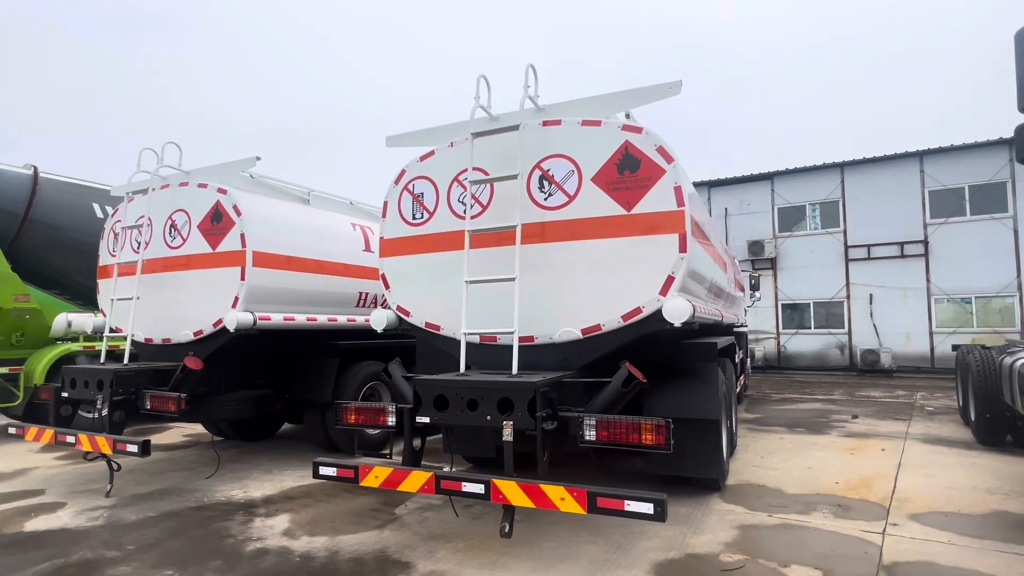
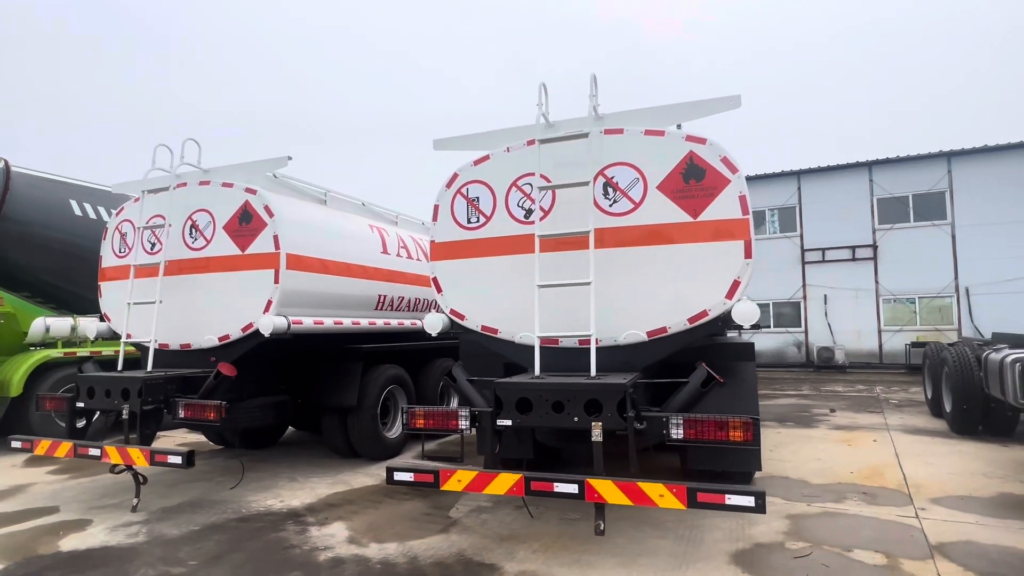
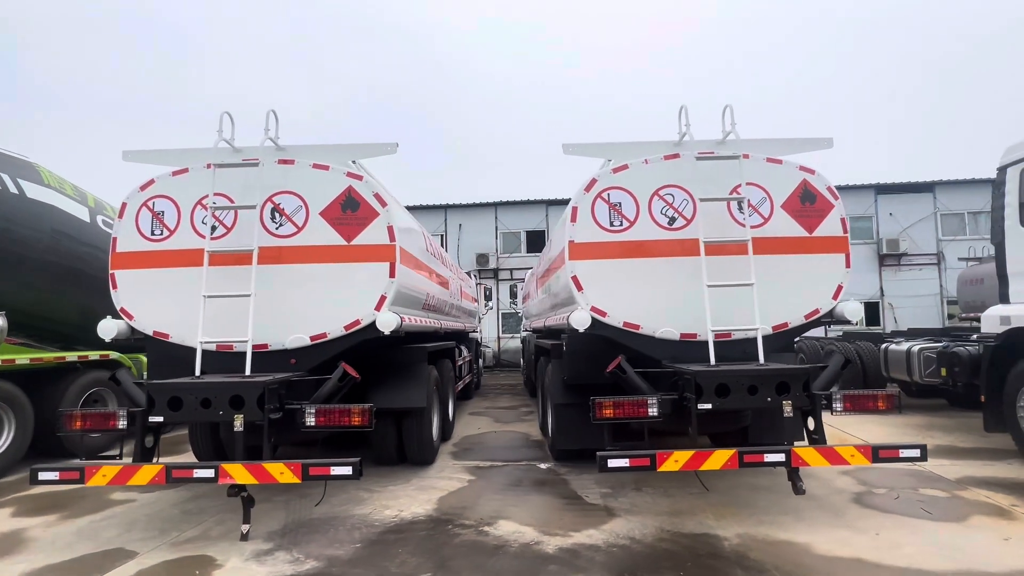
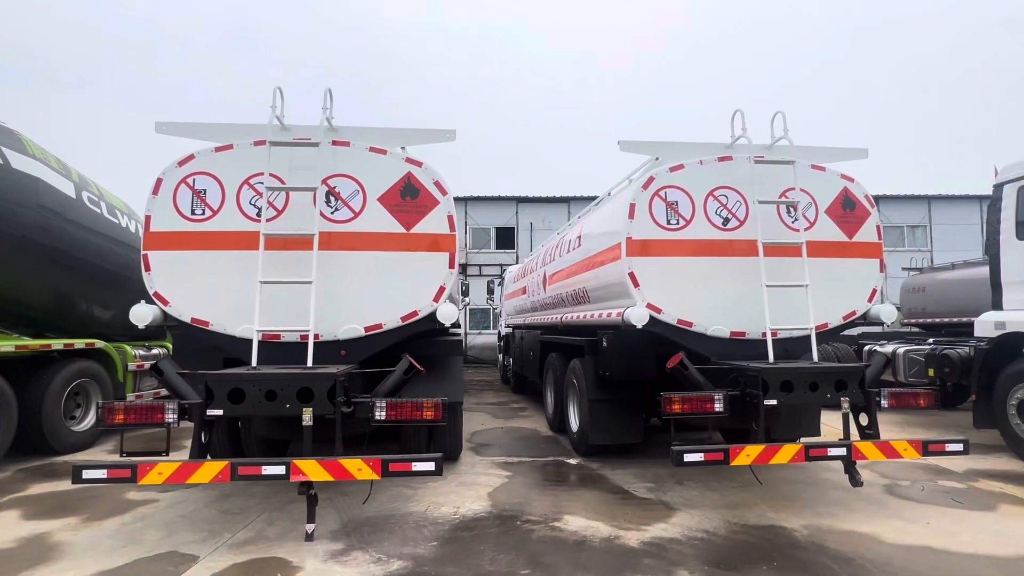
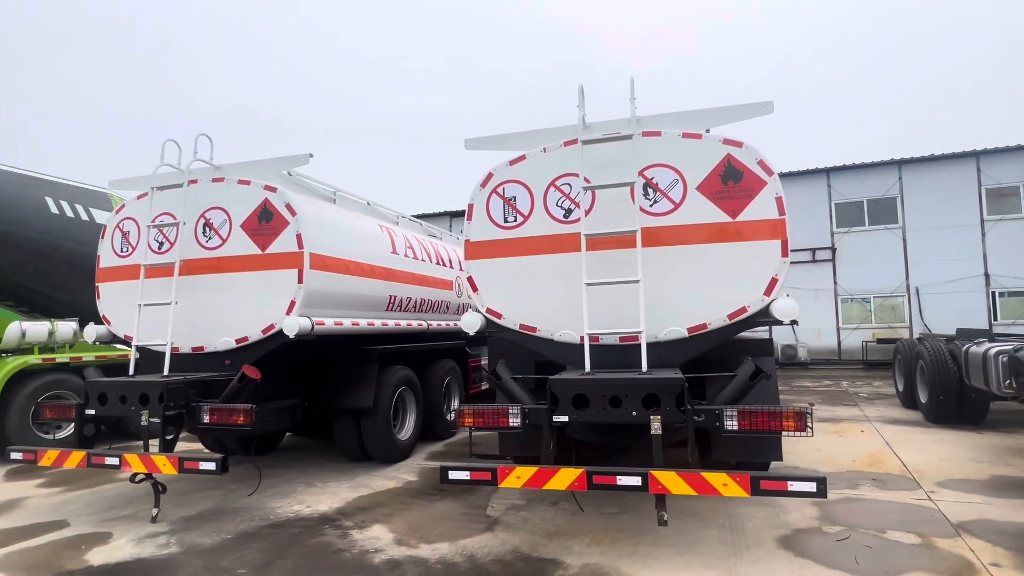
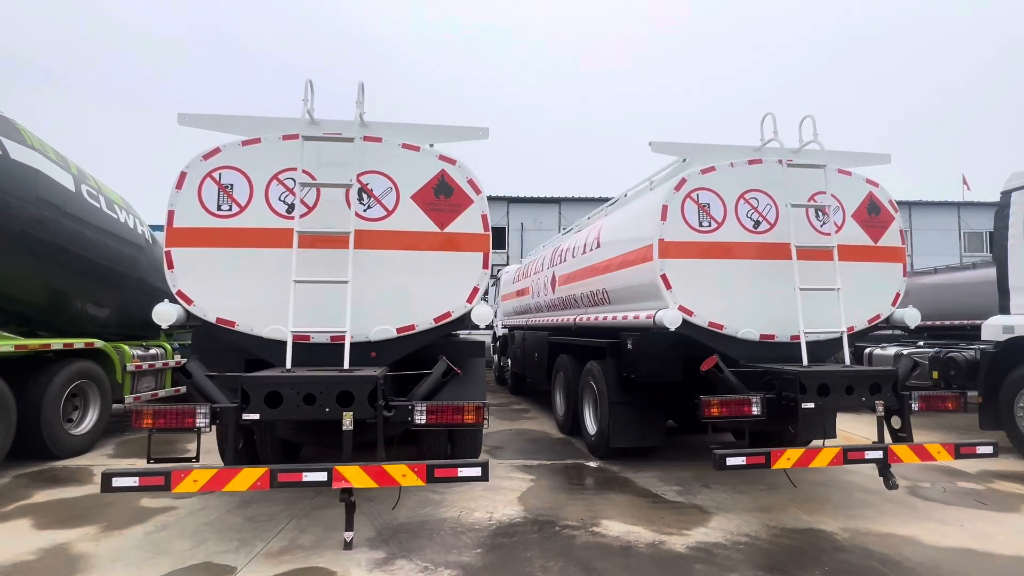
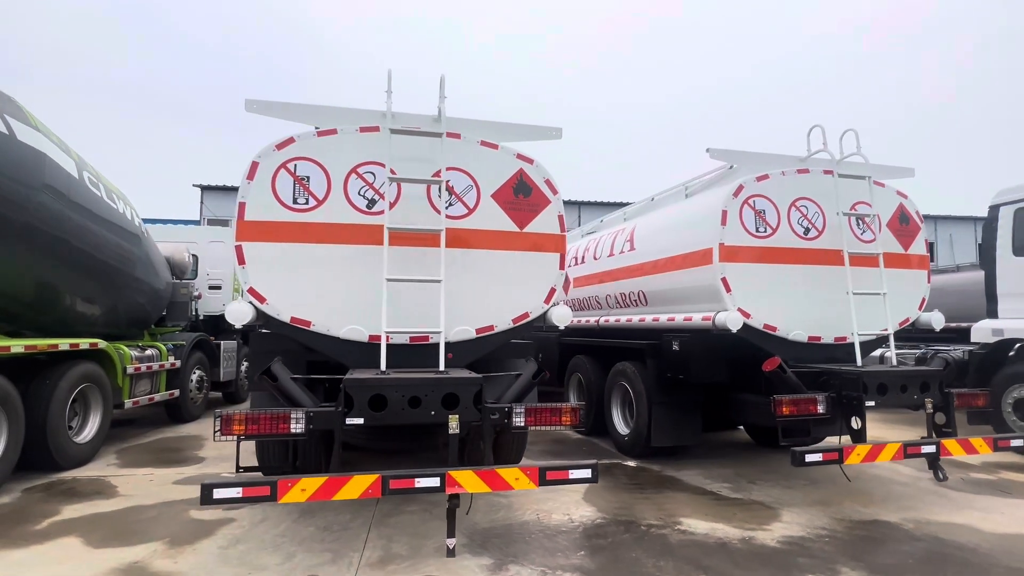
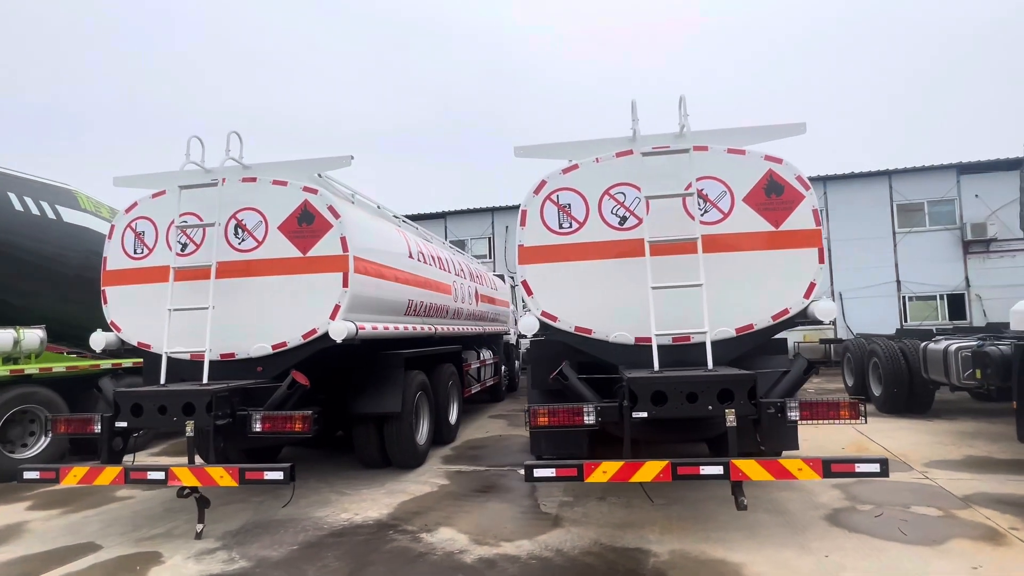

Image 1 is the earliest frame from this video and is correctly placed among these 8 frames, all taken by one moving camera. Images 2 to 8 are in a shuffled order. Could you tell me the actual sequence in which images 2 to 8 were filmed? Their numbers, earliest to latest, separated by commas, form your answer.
2, 5, 8, 3, 4, 6, 7
